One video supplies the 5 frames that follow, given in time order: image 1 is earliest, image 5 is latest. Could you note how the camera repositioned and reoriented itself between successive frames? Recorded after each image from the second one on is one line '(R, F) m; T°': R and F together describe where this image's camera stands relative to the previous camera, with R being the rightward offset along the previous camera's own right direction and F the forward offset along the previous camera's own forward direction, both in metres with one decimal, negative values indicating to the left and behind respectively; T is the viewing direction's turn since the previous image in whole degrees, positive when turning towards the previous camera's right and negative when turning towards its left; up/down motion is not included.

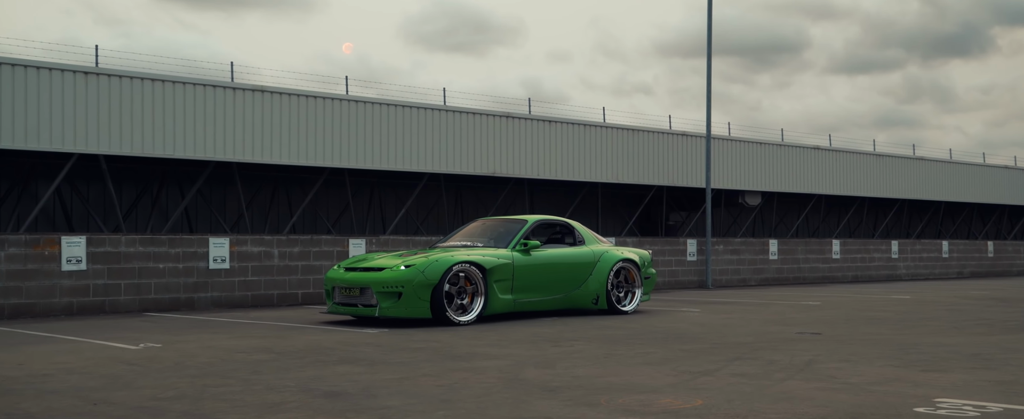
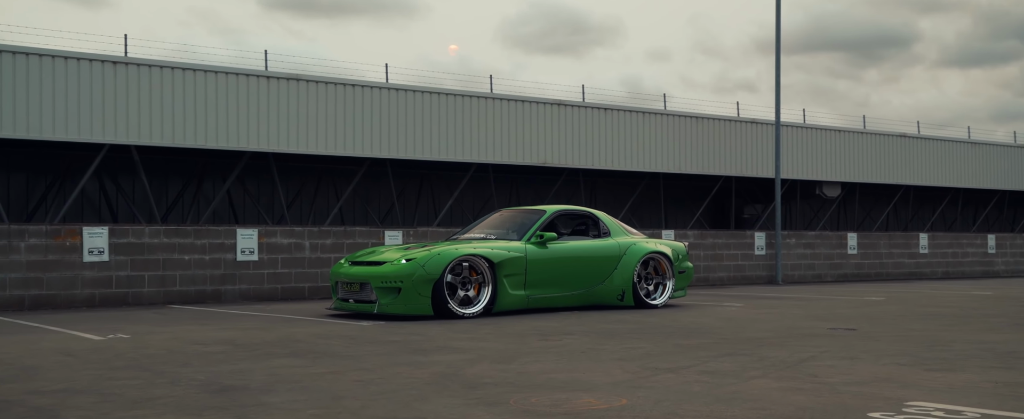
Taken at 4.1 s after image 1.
(+1.0, +0.8) m; -6°
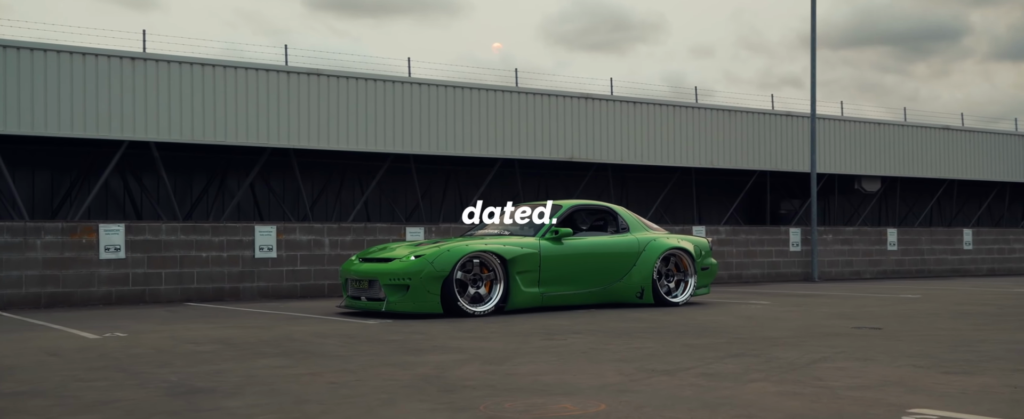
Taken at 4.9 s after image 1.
(+0.3, +0.3) m; -2°
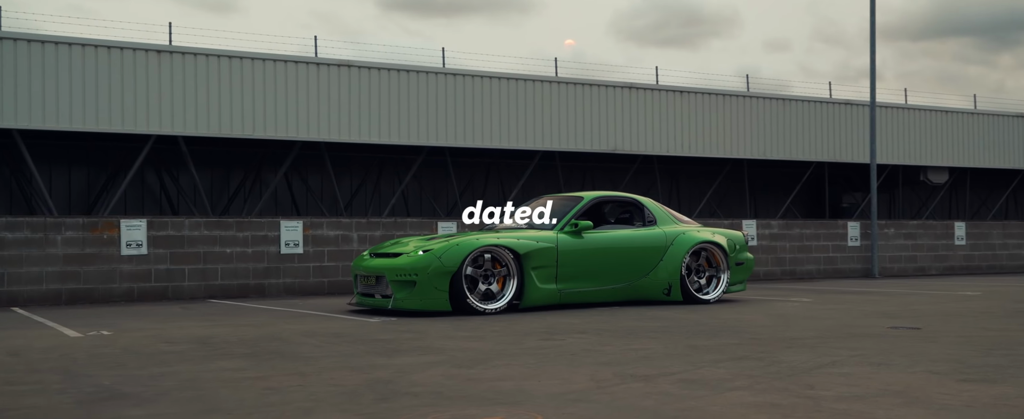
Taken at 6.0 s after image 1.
(+0.6, +0.6) m; -4°
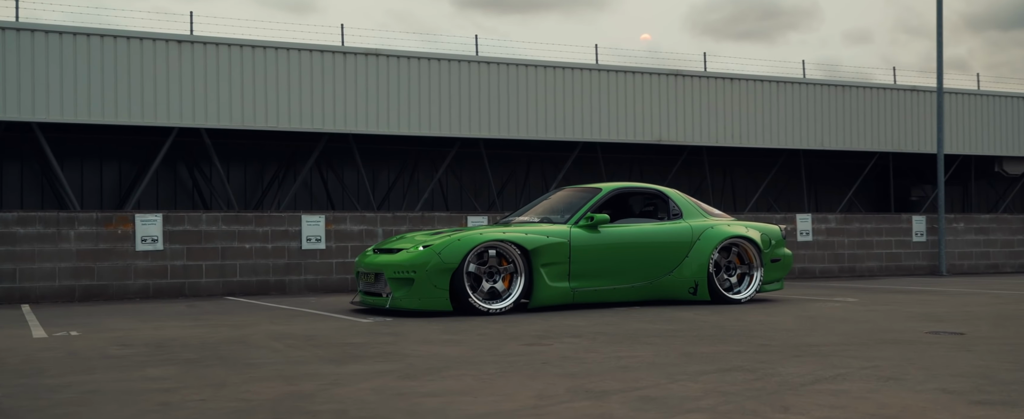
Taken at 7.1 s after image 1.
(+0.6, +0.7) m; -4°
